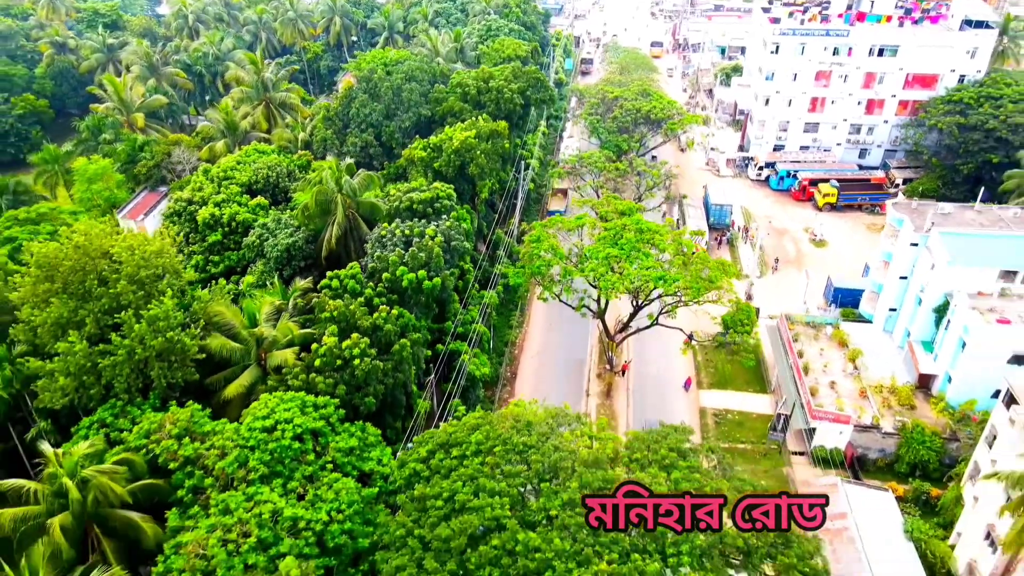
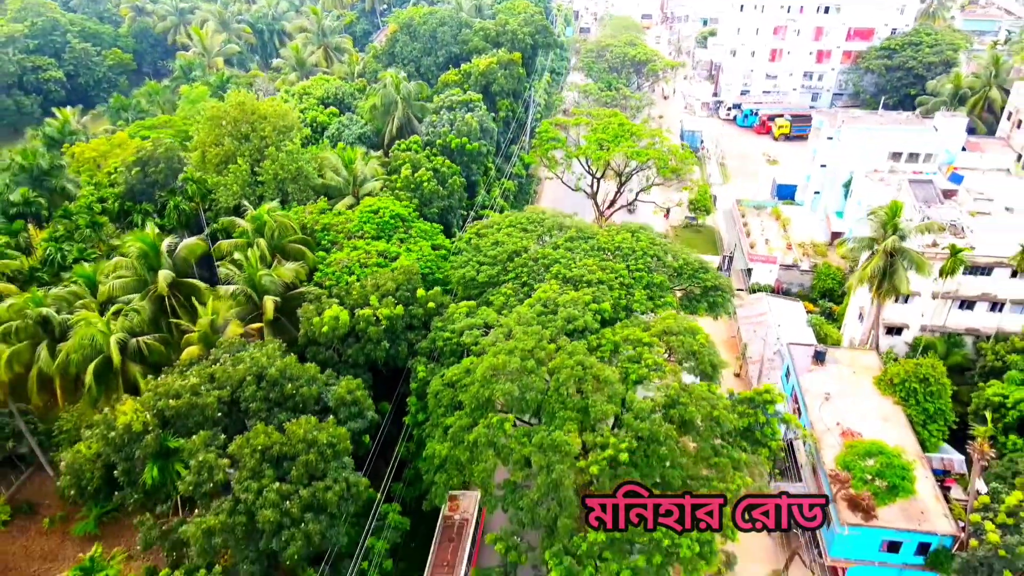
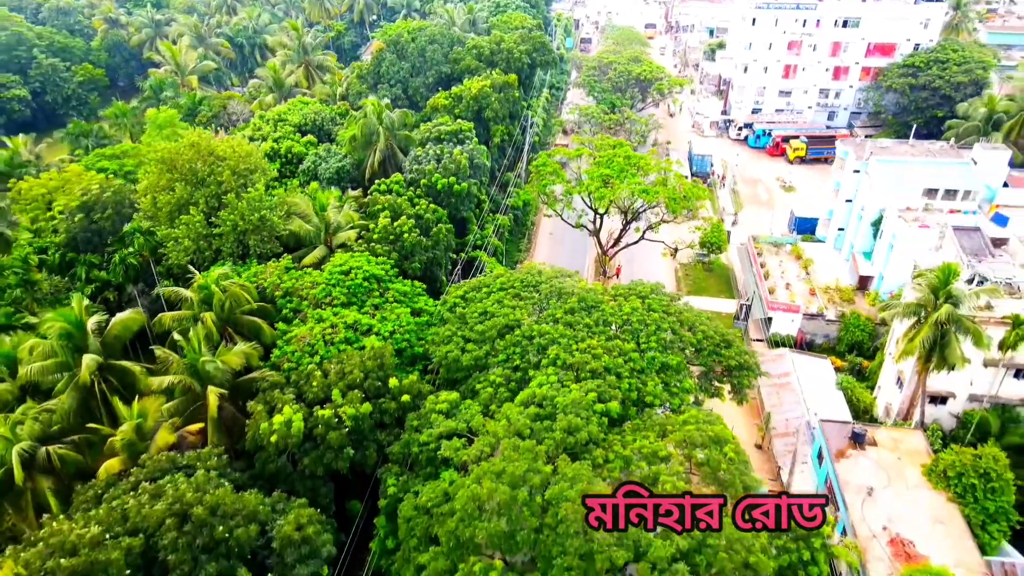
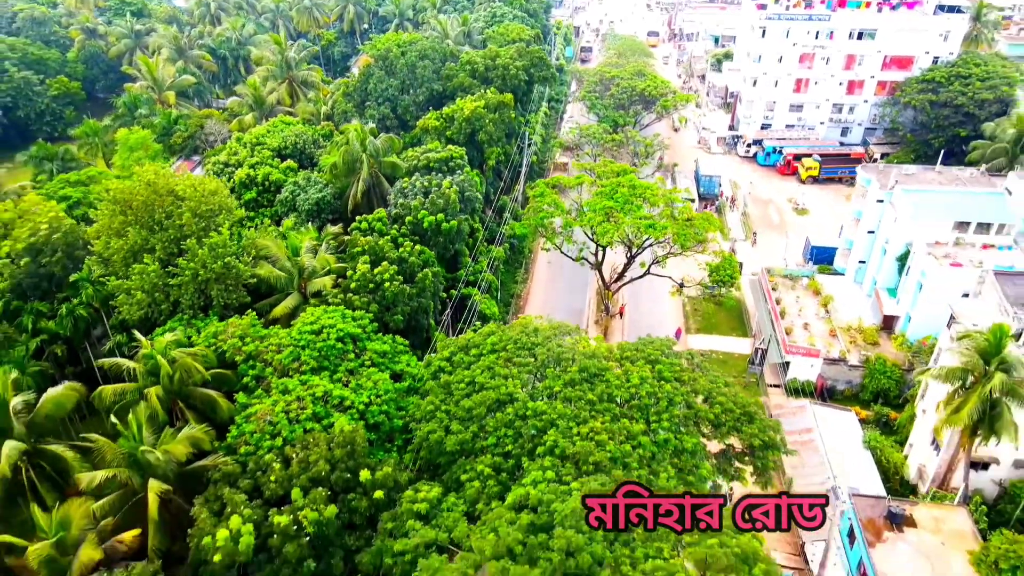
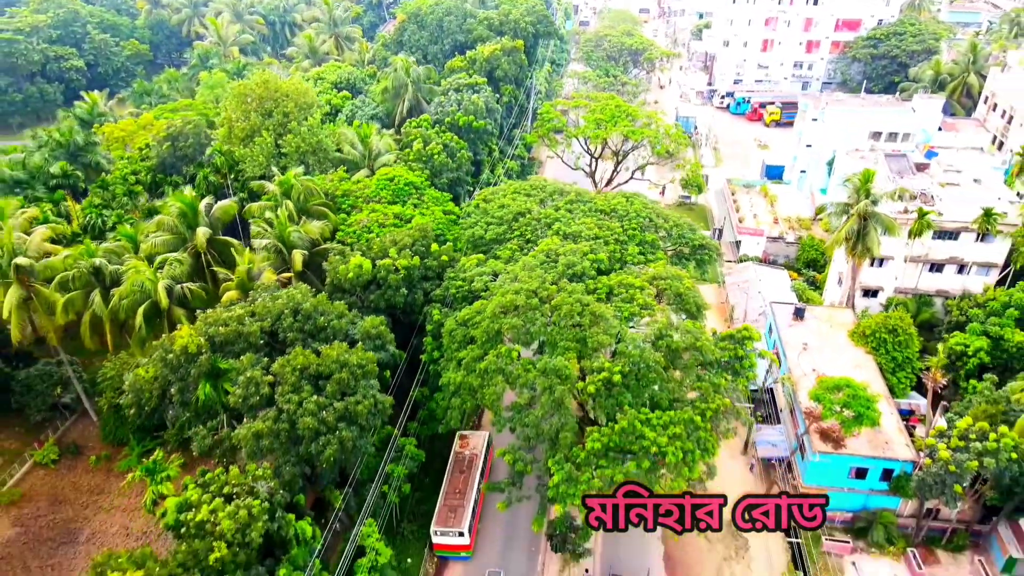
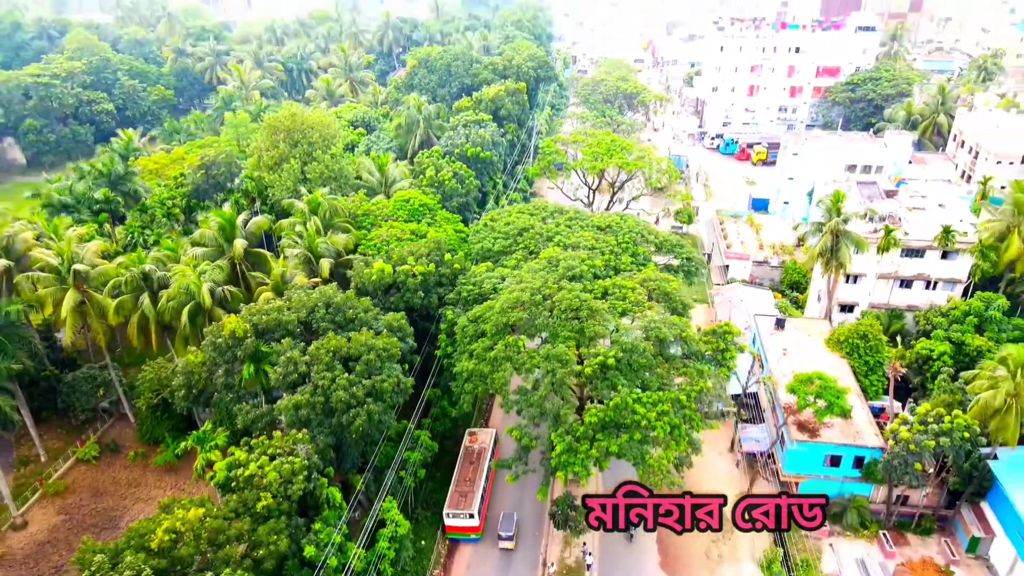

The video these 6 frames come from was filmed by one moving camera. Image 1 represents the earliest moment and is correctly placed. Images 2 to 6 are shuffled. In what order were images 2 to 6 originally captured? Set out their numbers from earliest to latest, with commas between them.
4, 3, 2, 5, 6
